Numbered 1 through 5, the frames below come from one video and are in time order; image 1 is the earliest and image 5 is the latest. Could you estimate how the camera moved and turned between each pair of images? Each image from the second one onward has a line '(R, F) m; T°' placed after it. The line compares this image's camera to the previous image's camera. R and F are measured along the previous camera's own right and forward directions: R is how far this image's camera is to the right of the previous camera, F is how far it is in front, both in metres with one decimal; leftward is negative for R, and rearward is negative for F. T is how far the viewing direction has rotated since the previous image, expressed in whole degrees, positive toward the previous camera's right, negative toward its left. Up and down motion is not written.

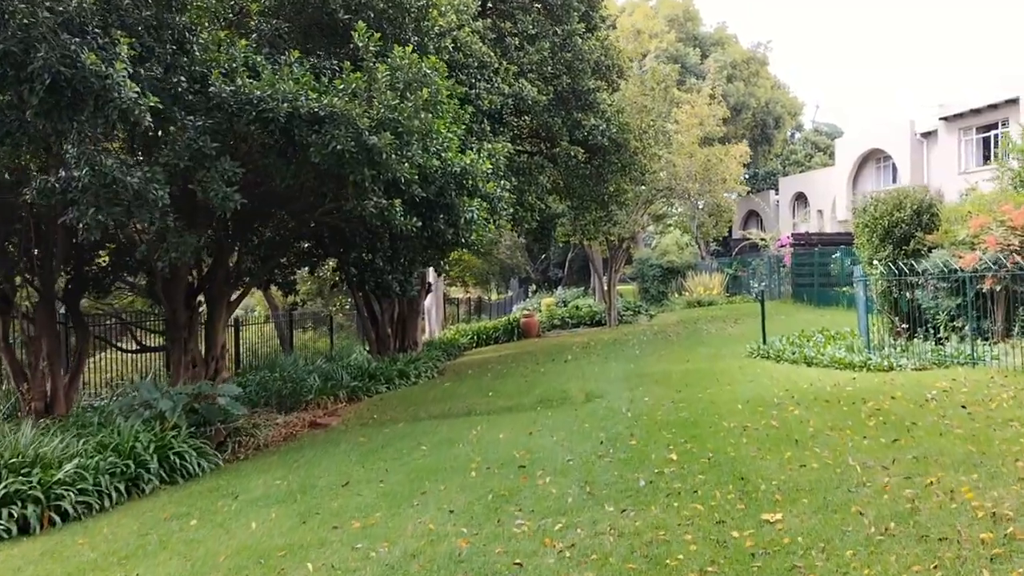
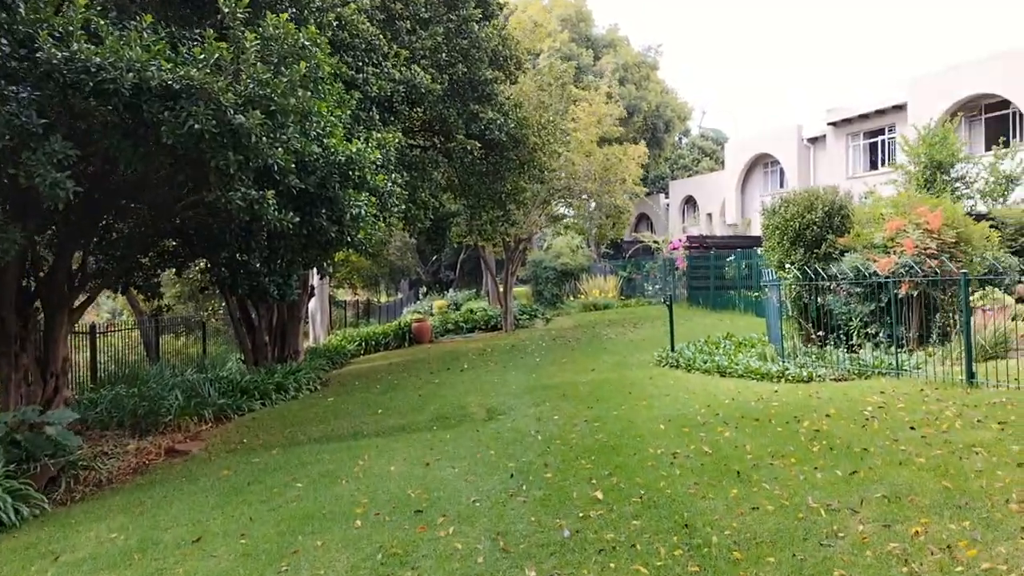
(0.0, +1.3) m; +7°
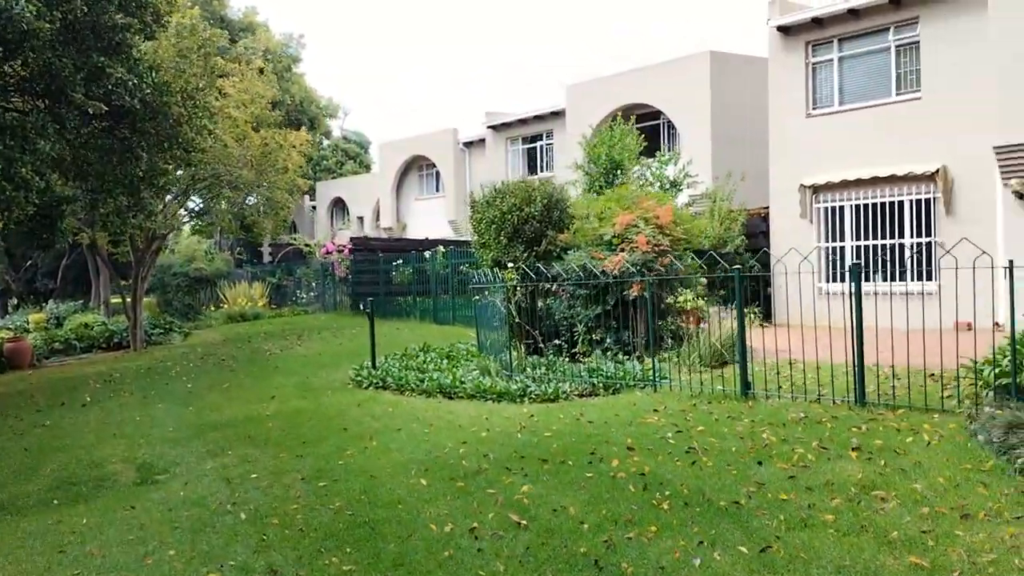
(-0.4, +2.6) m; +24°
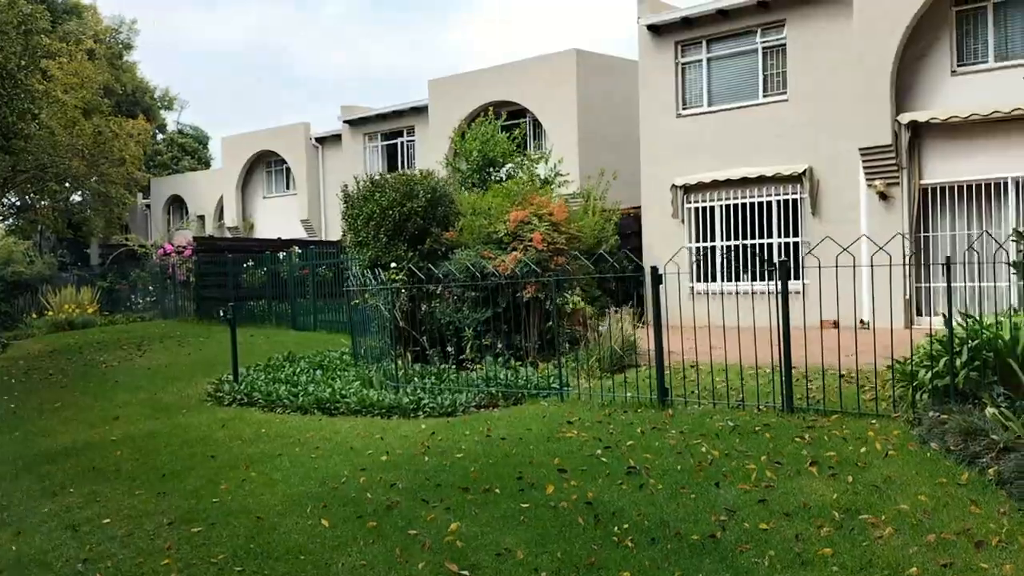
(-0.4, +0.9) m; +10°
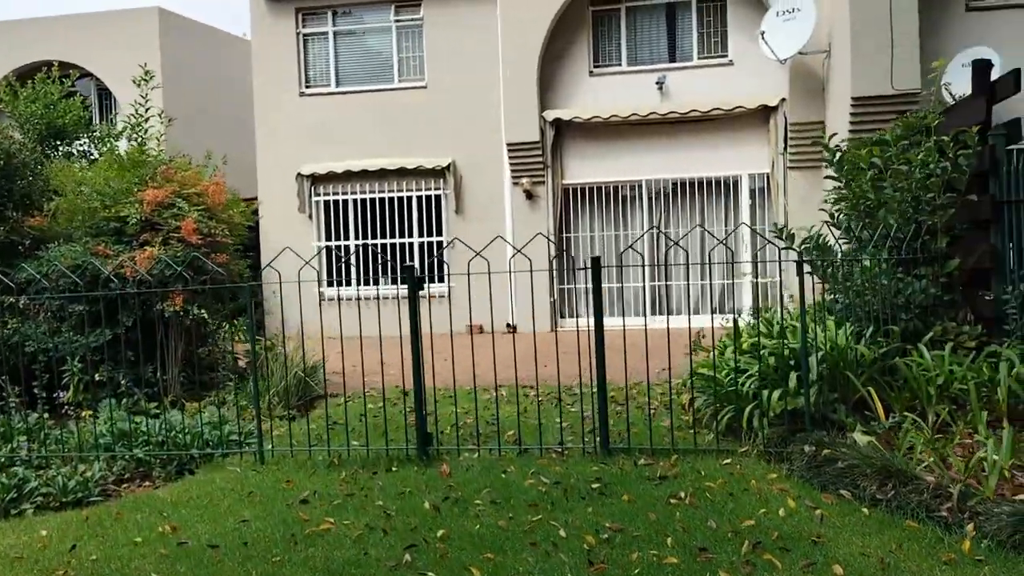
(-0.8, +2.4) m; +28°
